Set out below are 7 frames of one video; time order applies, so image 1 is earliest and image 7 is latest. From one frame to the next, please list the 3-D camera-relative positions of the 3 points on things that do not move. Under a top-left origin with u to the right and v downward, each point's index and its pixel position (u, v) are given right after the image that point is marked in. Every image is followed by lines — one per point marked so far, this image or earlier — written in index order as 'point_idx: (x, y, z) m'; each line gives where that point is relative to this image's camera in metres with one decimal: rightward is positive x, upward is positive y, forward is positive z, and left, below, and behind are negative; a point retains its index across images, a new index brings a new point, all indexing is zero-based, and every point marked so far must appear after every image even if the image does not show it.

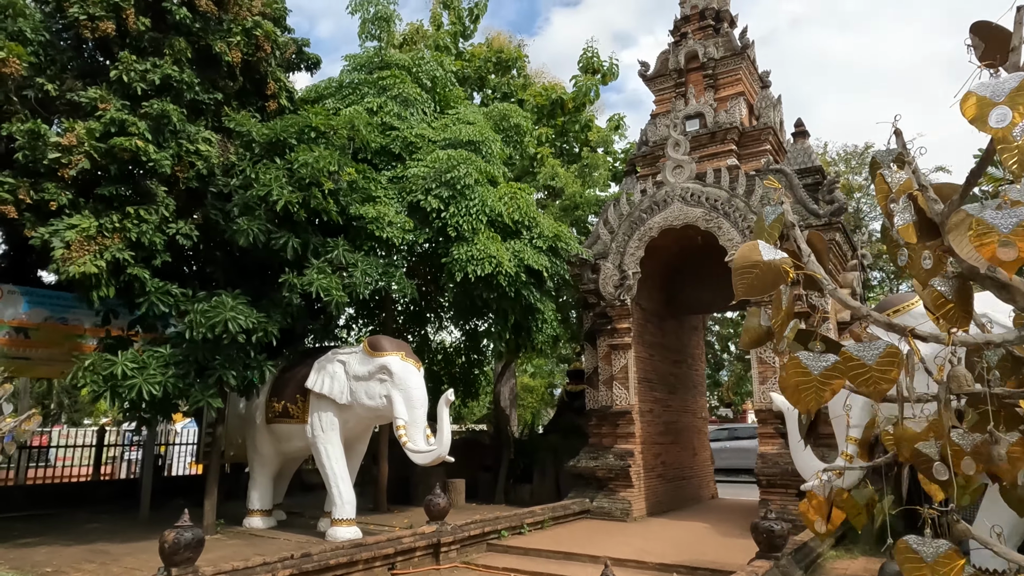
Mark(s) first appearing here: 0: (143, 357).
0: (-3.7, -0.7, +6.7) m
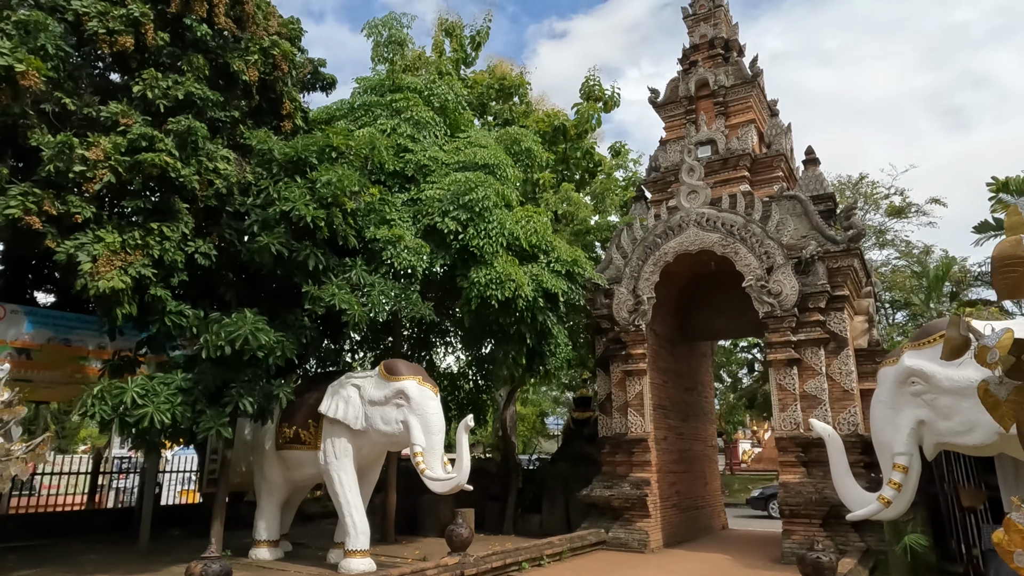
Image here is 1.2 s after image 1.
0: (-3.5, -0.9, +6.4) m
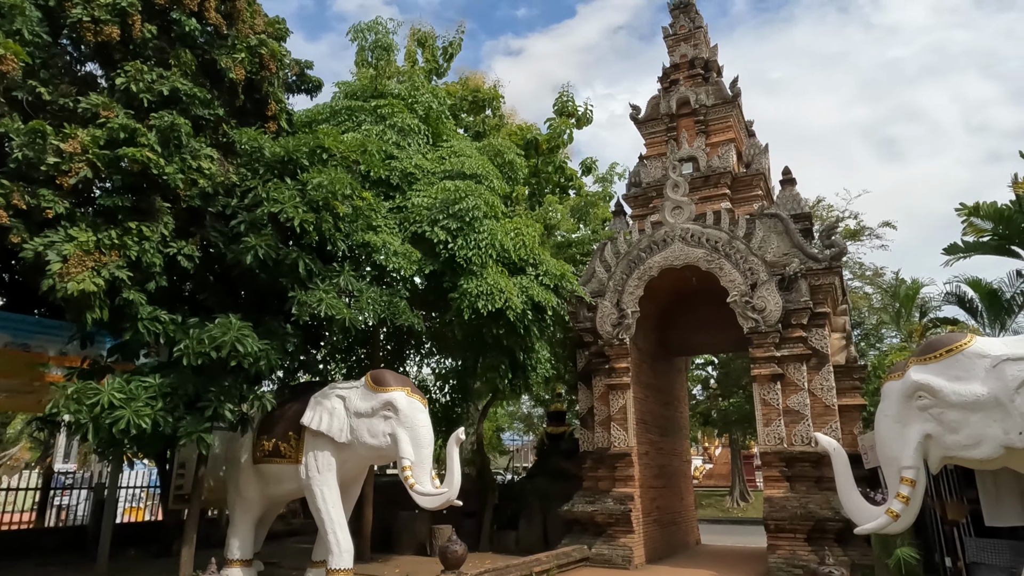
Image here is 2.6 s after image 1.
0: (-3.5, -0.9, +6.1) m
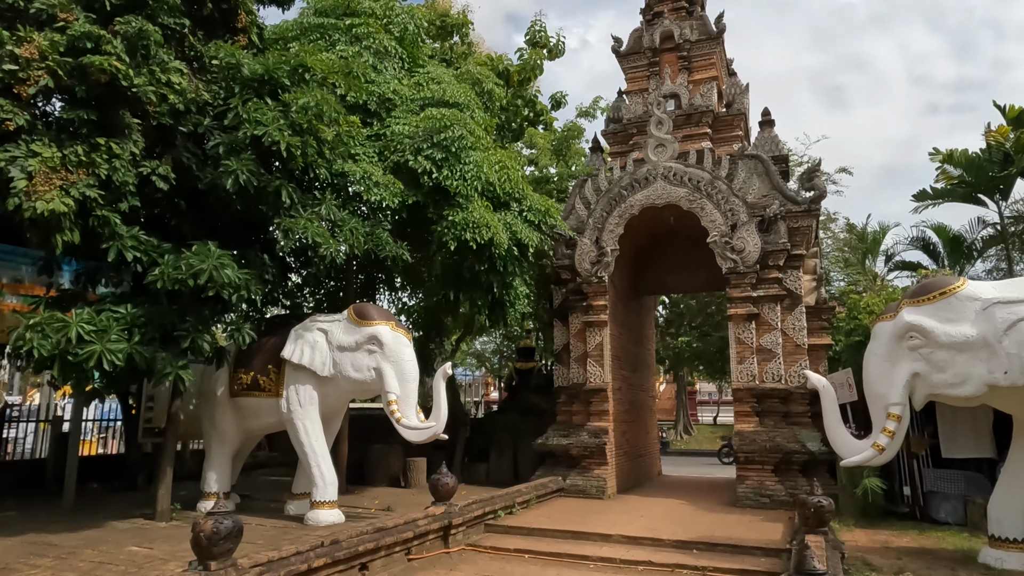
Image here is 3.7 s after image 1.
0: (-3.5, -0.3, +5.7) m
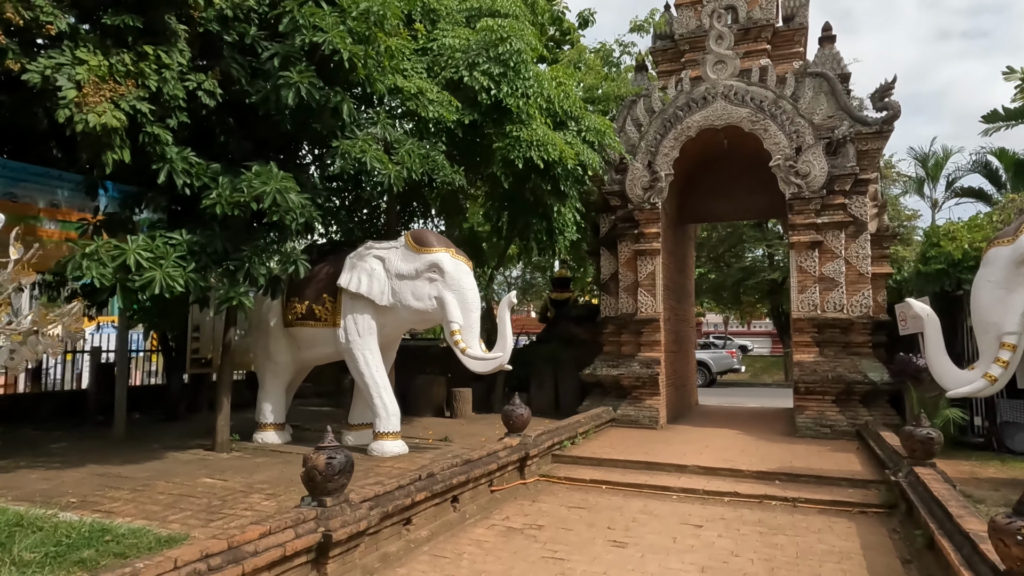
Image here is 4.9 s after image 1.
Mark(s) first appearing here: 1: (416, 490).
0: (-2.9, +0.4, +5.4) m
1: (-0.6, -1.3, +4.1) m
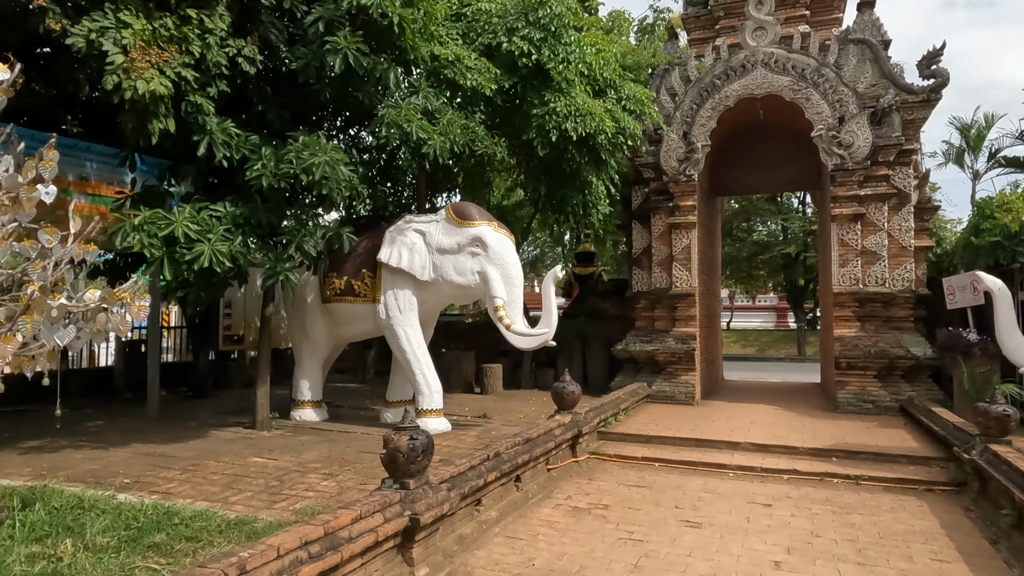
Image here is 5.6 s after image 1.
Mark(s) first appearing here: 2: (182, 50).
0: (-2.4, +0.6, +5.2) m
1: (-0.2, -1.1, +4.0) m
2: (-2.4, +1.7, +4.8) m
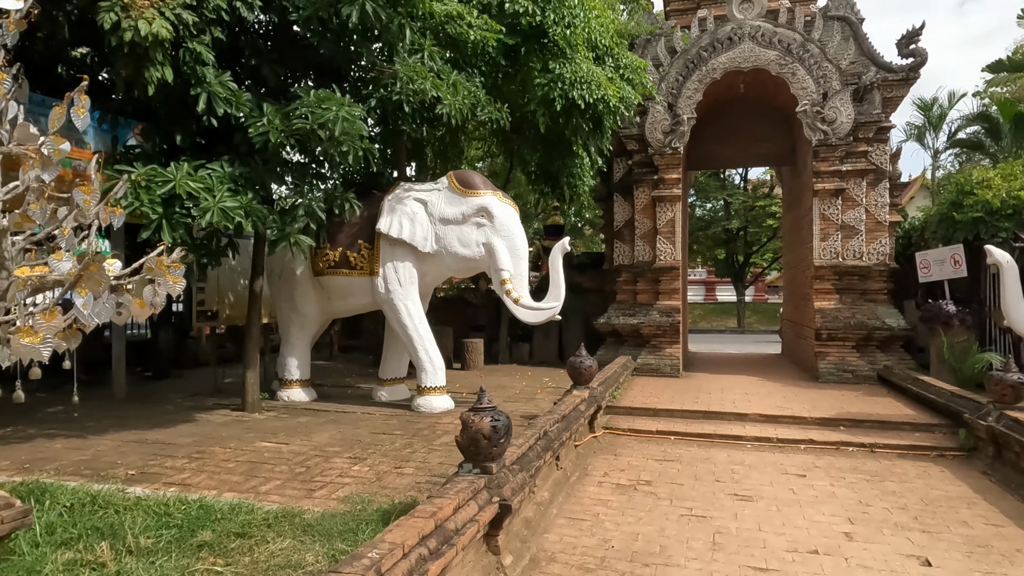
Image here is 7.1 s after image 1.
0: (-2.2, +0.8, +4.7) m
1: (+0.2, -0.9, +3.8) m
2: (-2.1, +1.9, +4.2) m
